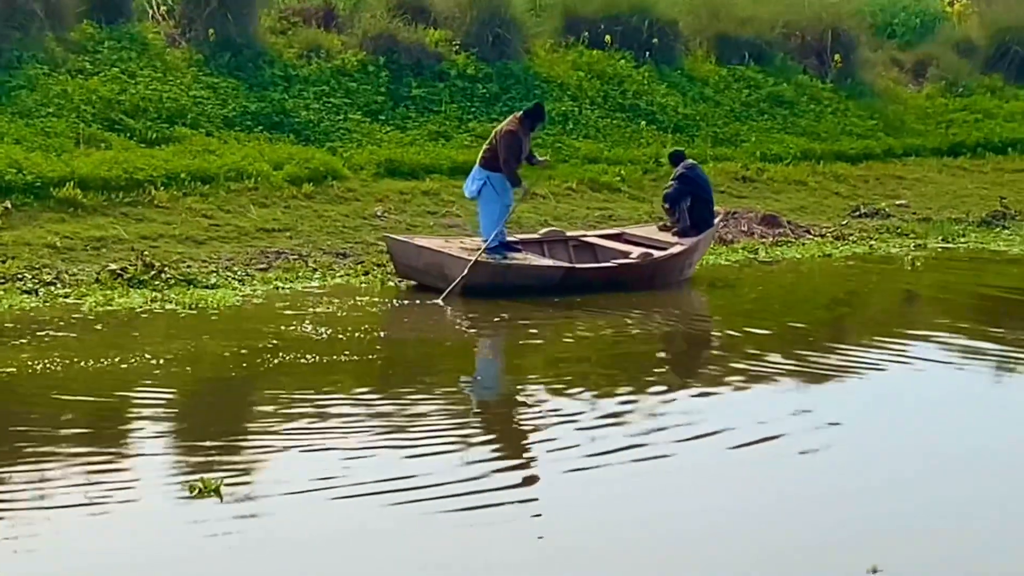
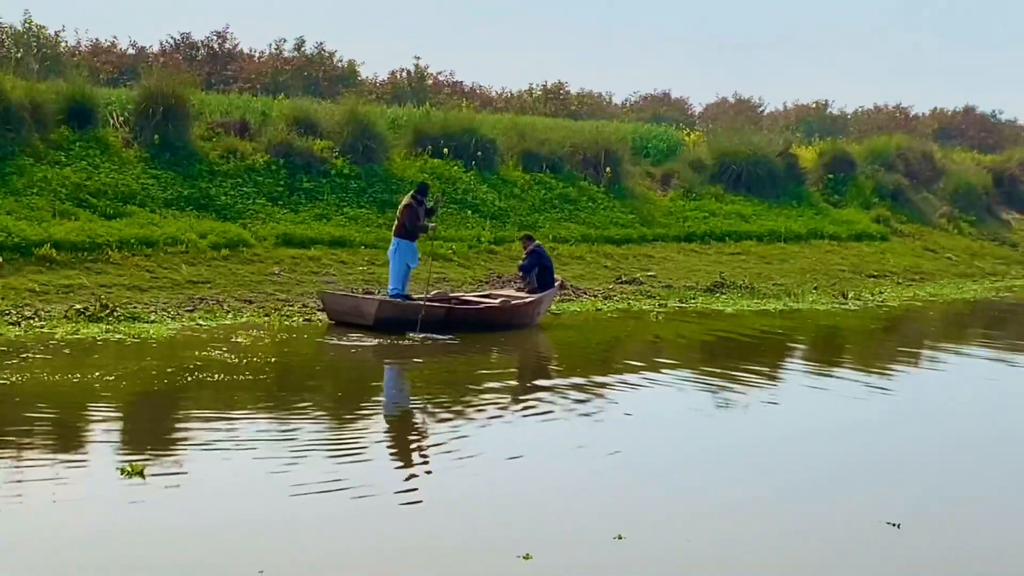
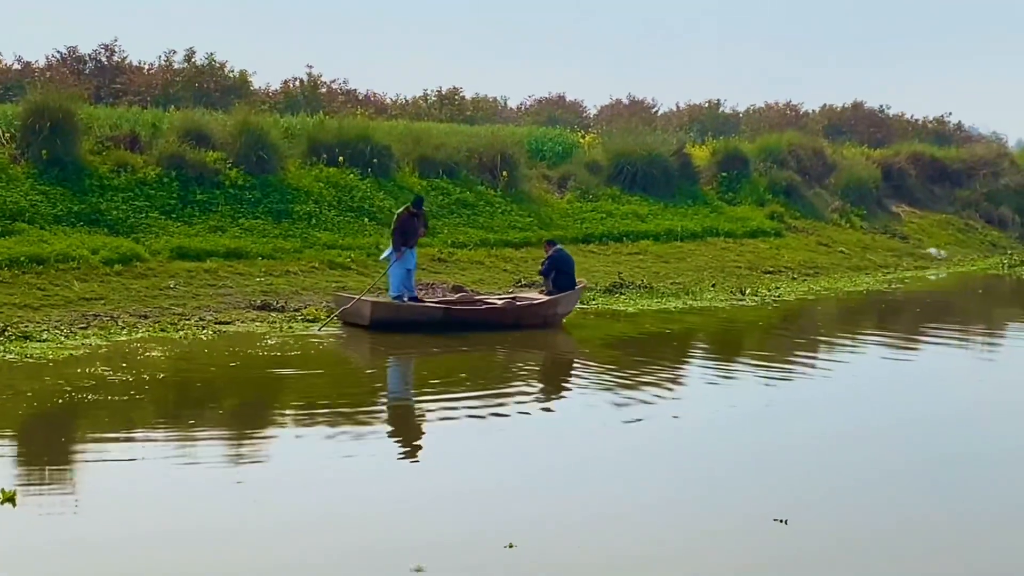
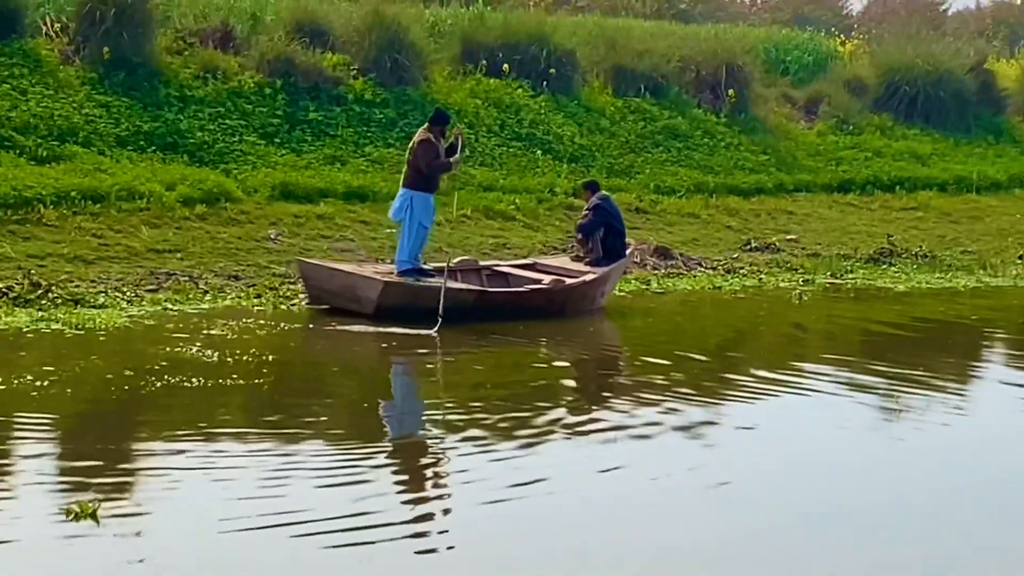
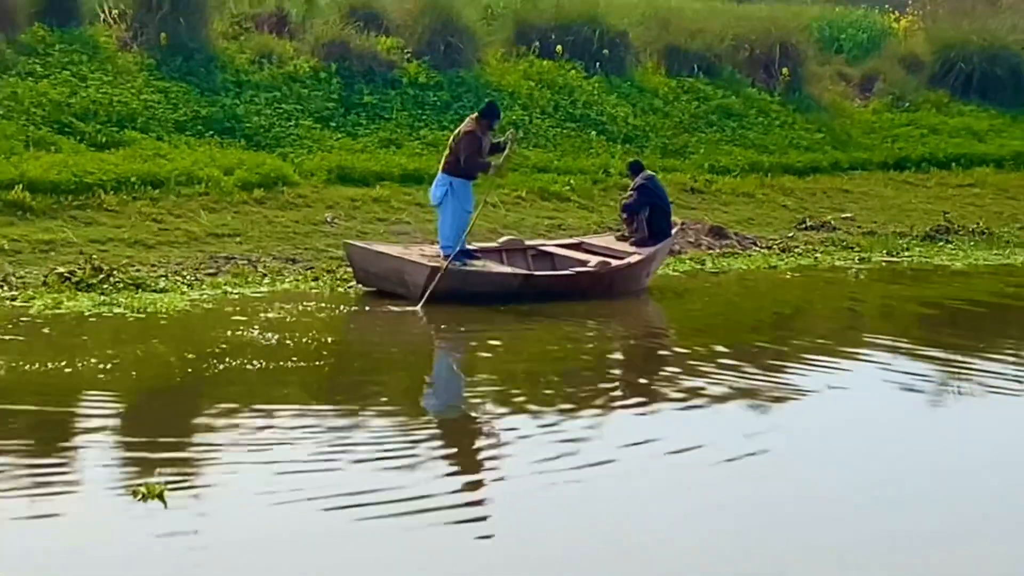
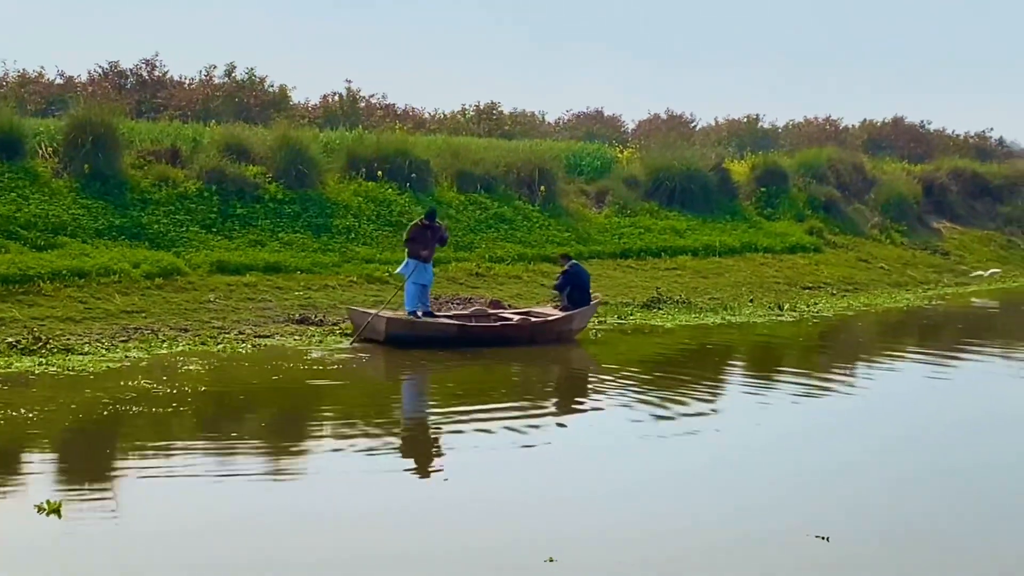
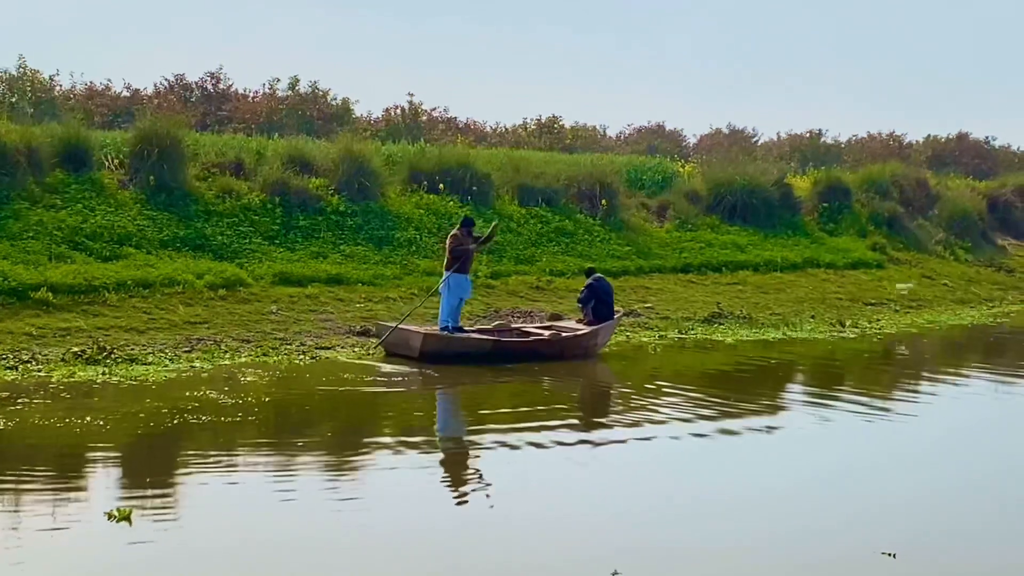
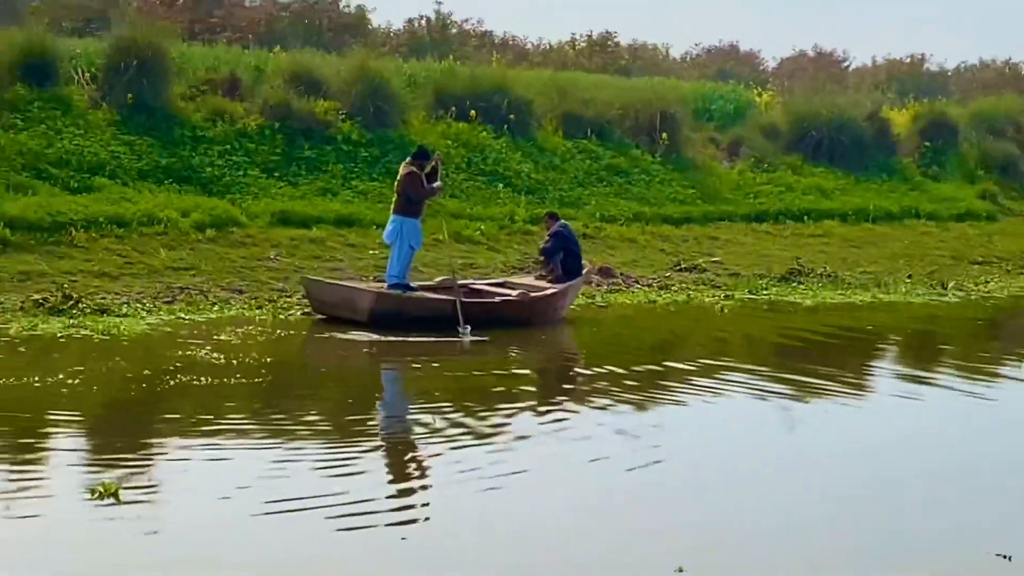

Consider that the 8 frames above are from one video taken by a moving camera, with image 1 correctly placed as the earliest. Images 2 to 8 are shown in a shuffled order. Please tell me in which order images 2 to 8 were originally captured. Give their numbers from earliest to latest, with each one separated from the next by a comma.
5, 4, 8, 2, 7, 6, 3
